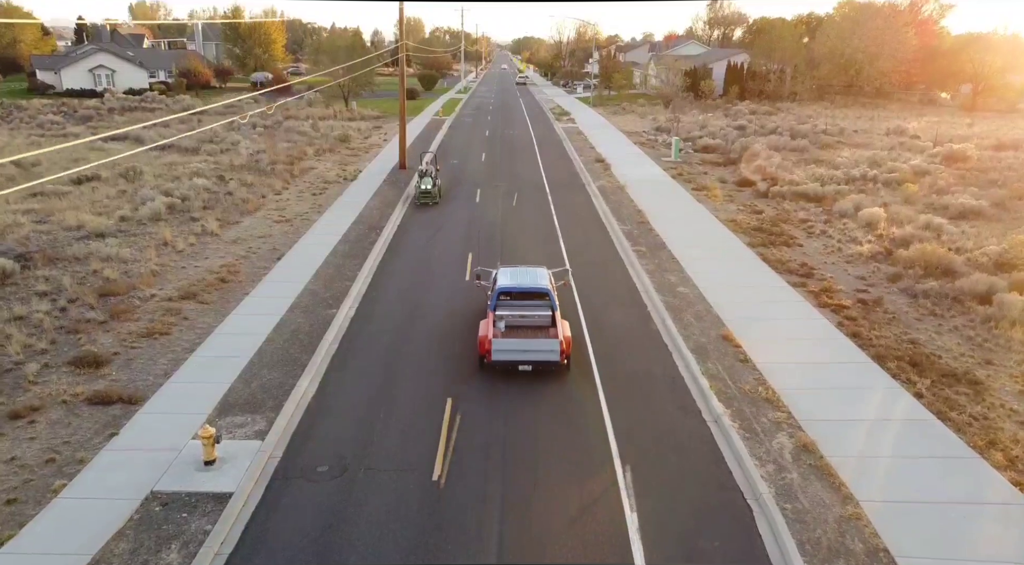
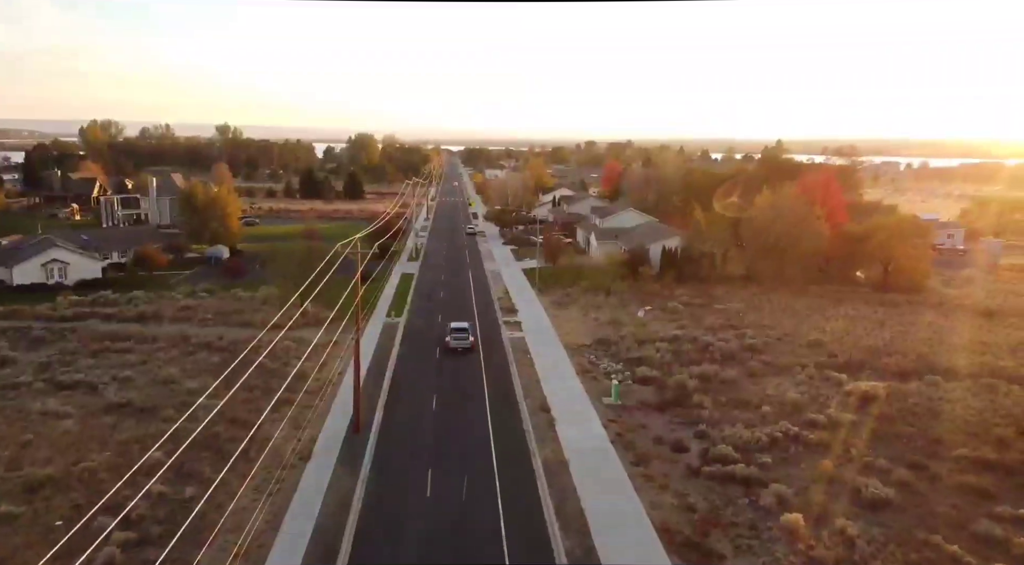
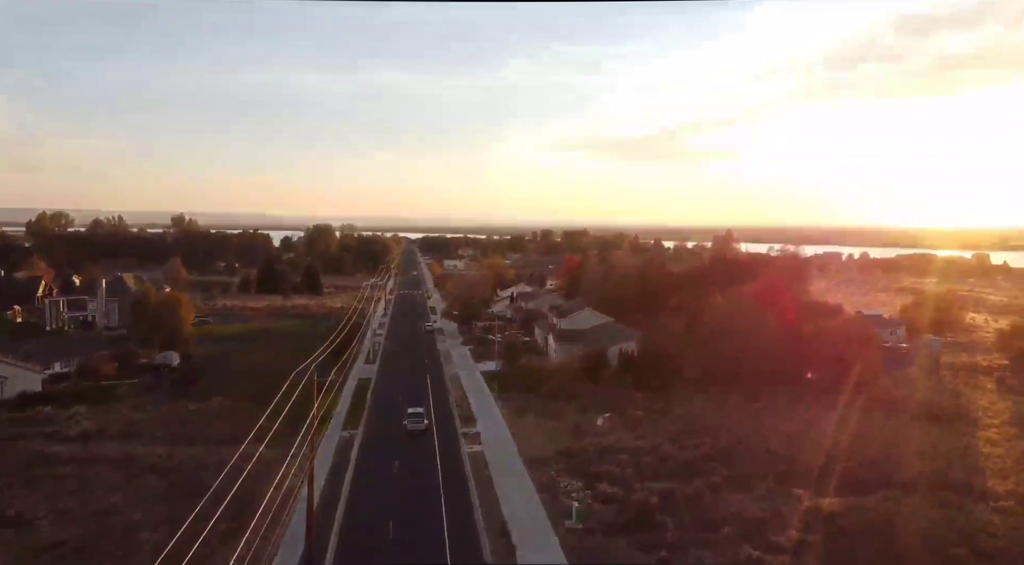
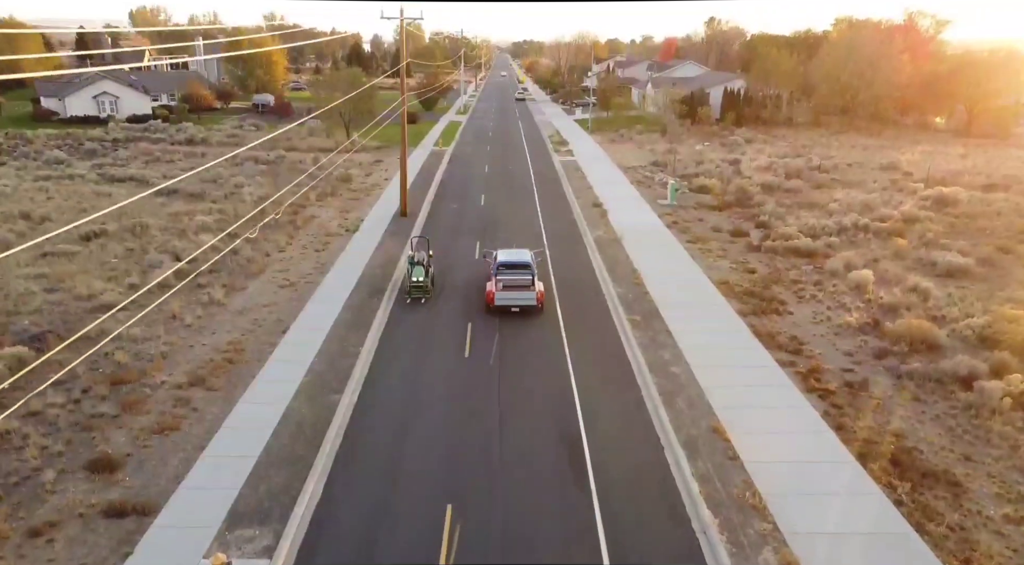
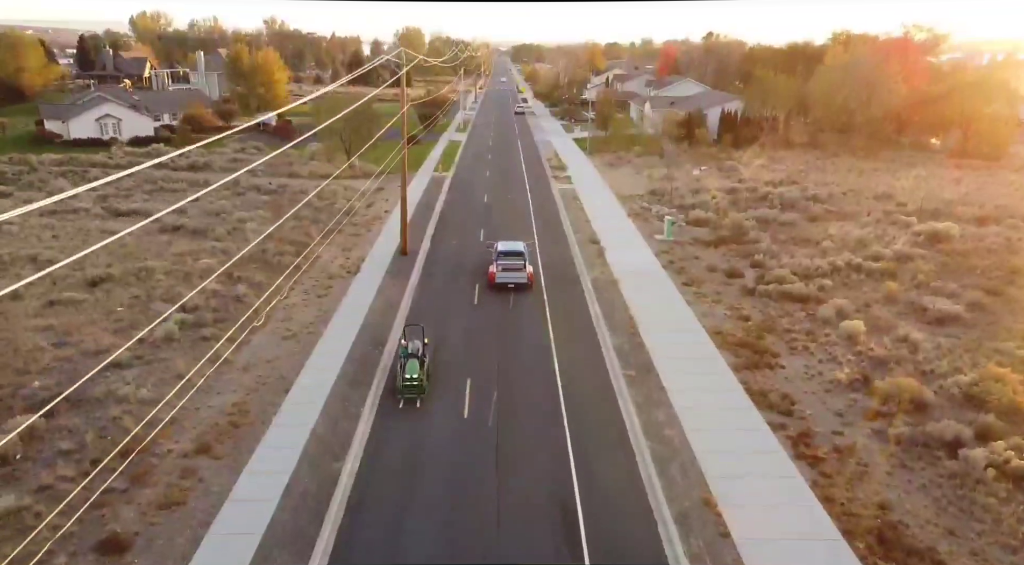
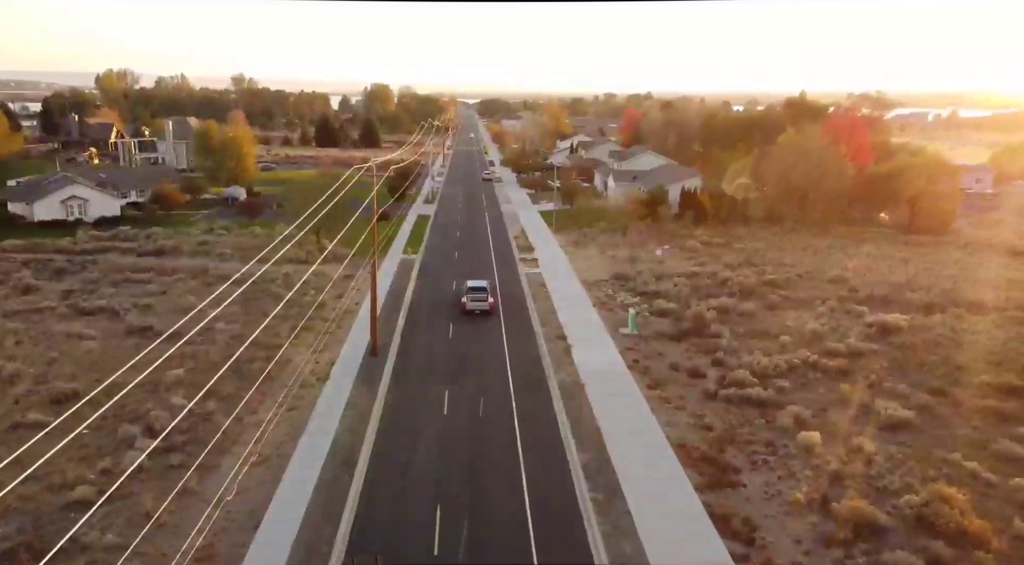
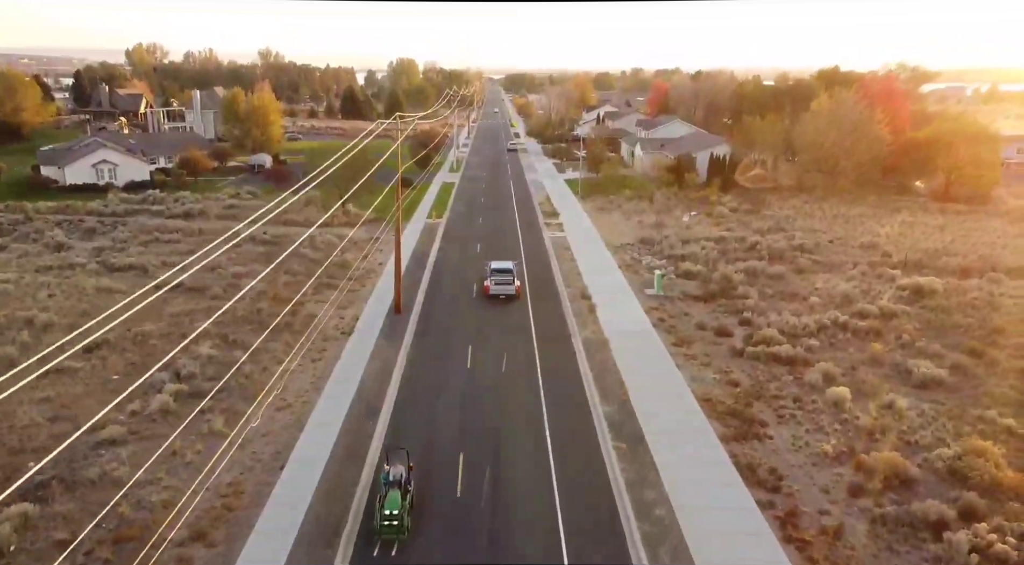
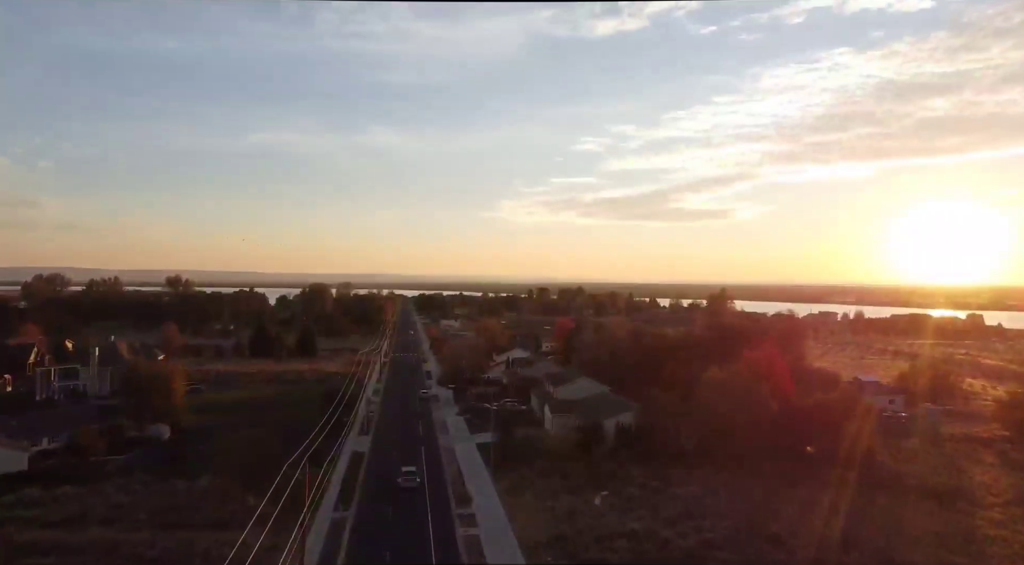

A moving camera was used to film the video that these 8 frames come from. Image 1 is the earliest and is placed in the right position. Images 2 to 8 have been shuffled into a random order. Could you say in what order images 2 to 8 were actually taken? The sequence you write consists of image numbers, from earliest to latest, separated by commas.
4, 5, 7, 6, 2, 3, 8
